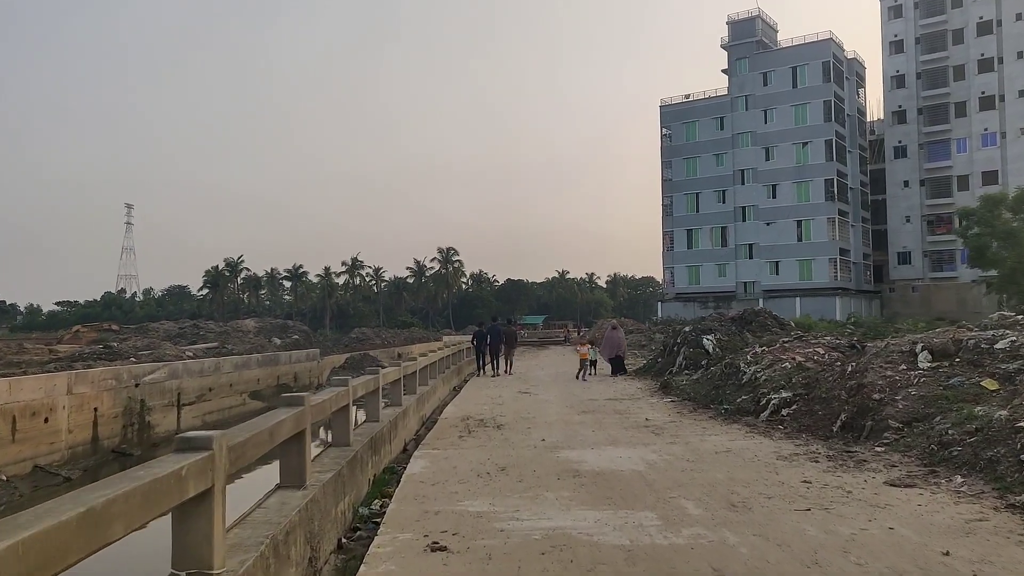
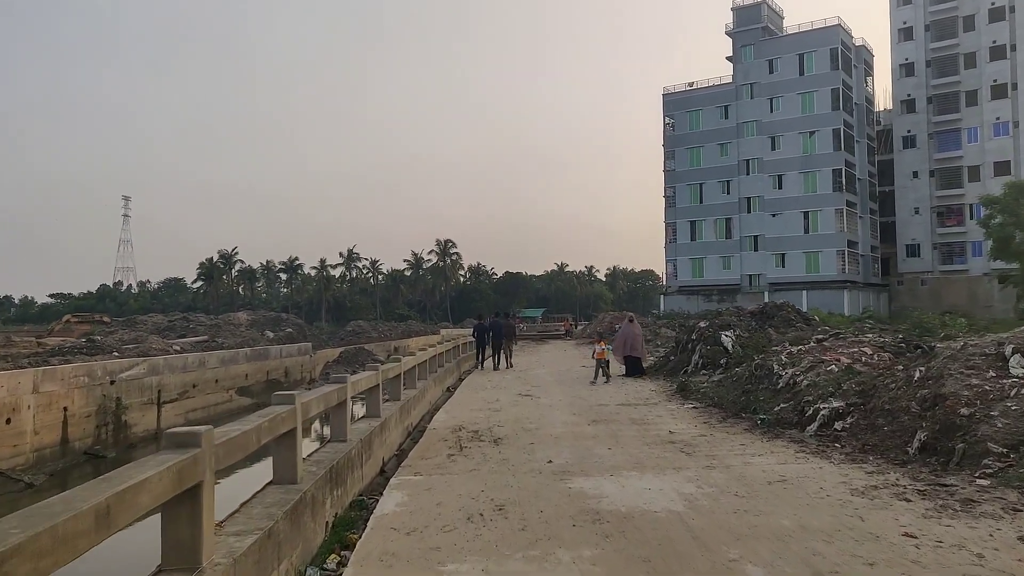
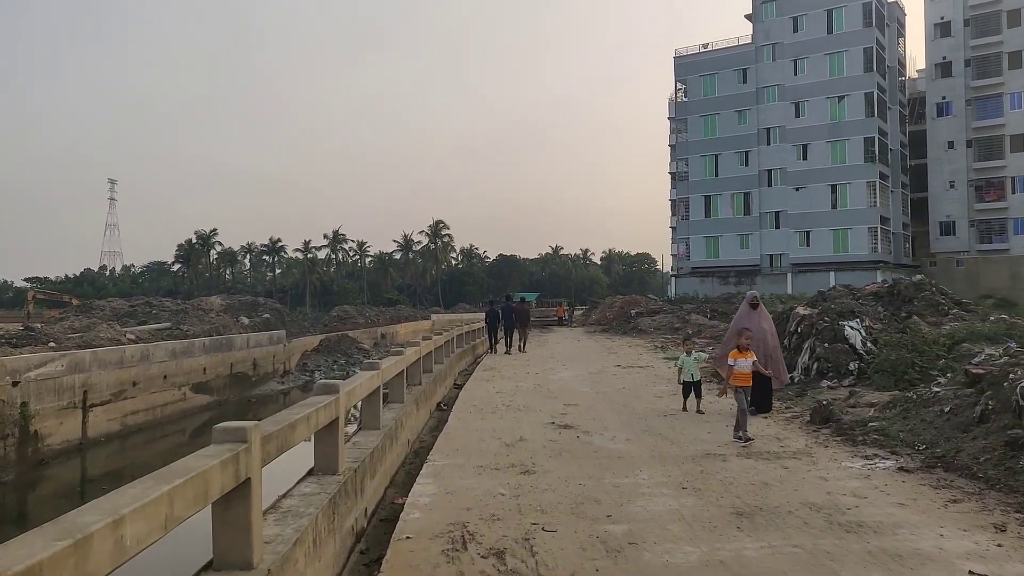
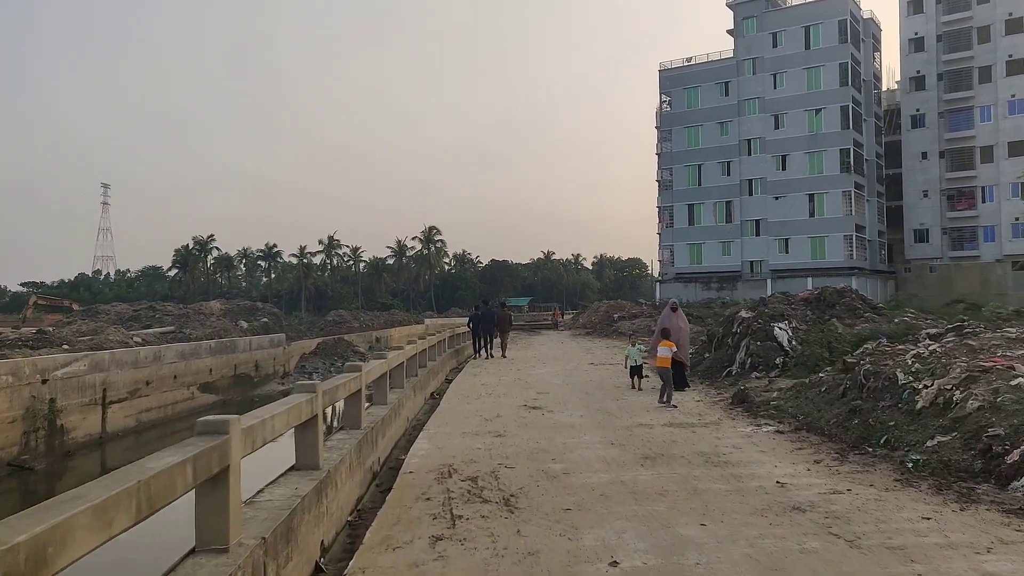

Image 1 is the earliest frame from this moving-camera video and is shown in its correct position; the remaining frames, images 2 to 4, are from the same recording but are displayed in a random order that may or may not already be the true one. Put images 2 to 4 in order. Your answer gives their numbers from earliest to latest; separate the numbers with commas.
2, 4, 3
